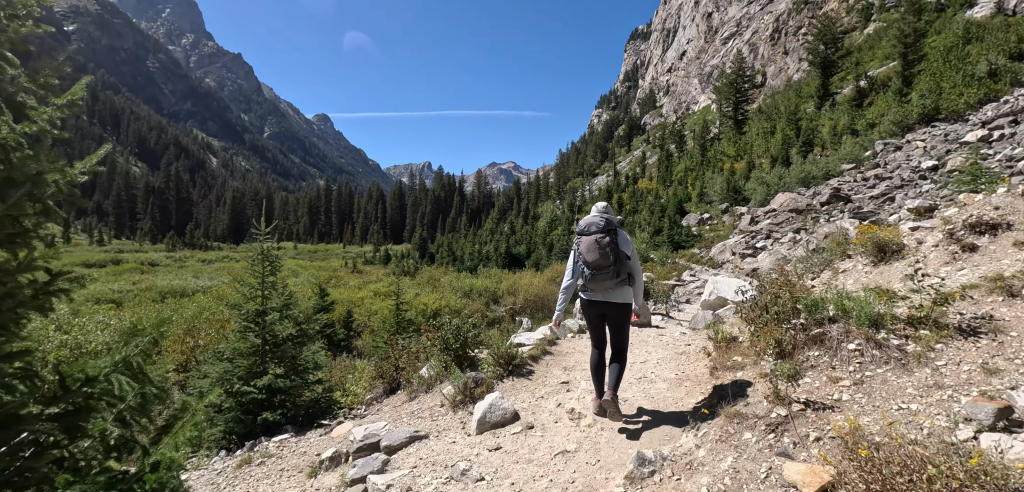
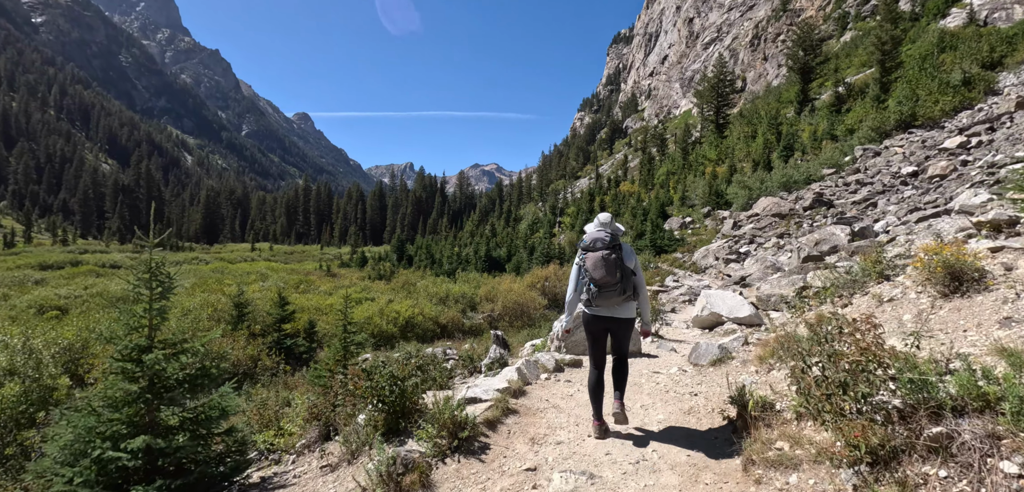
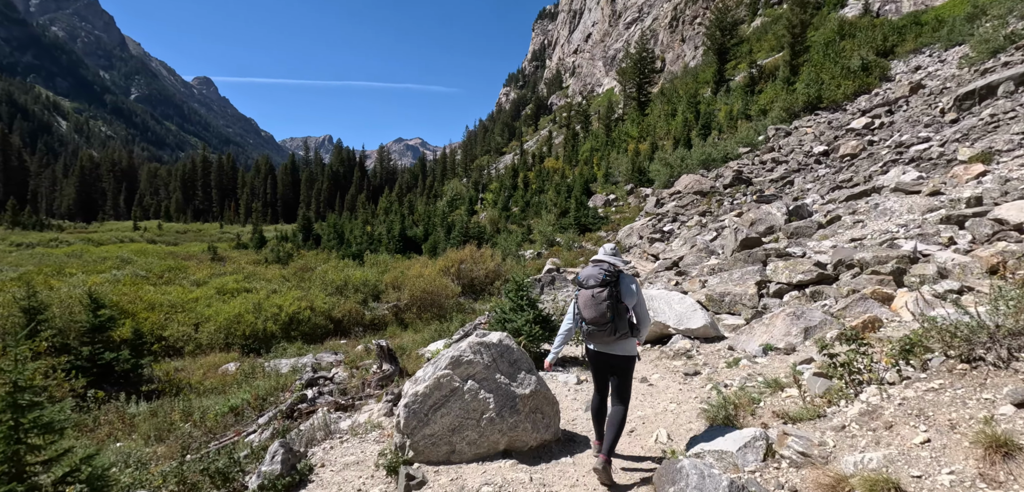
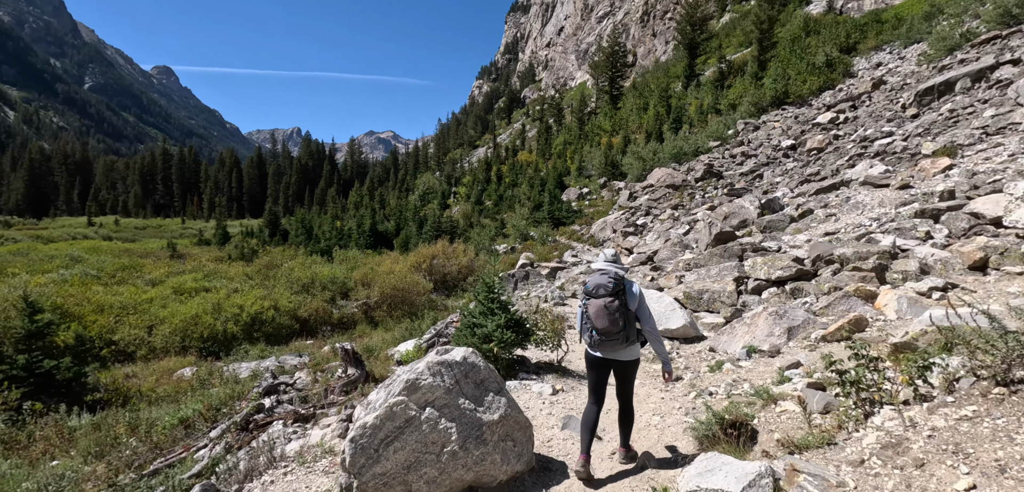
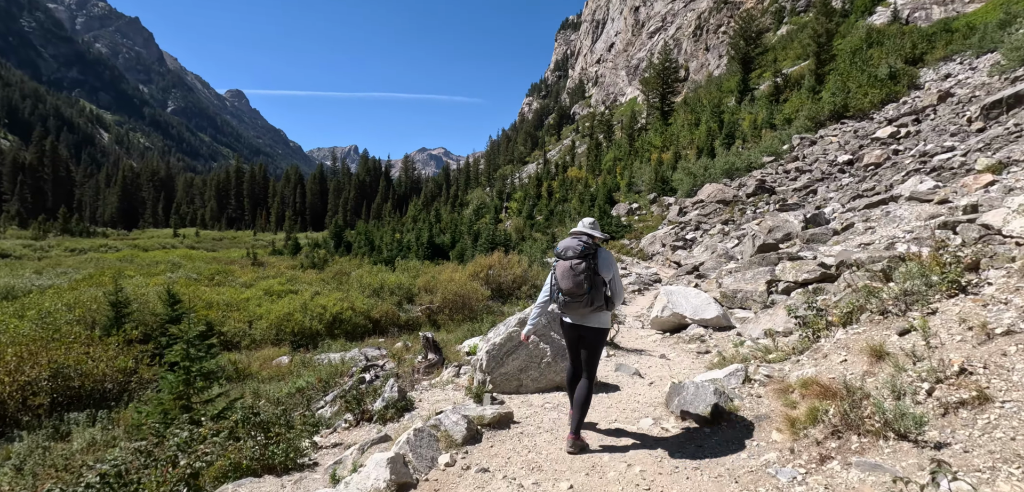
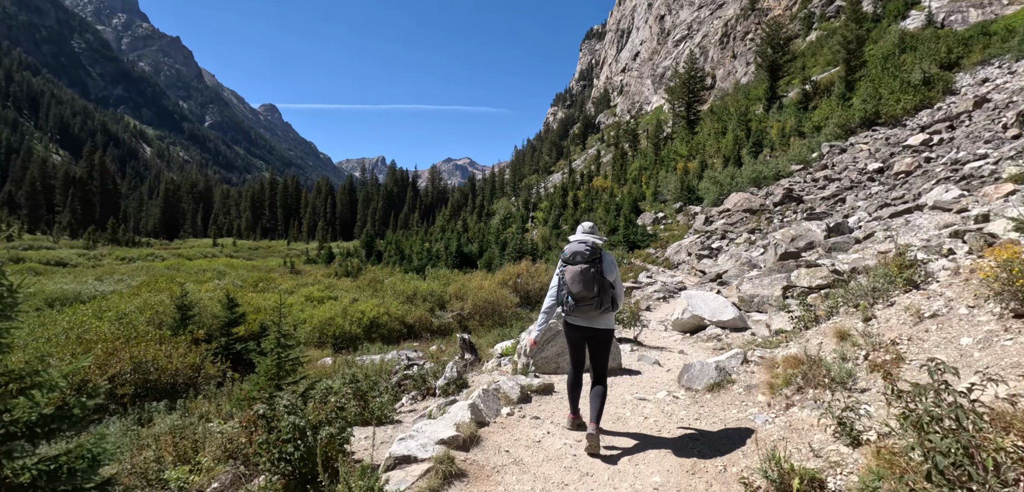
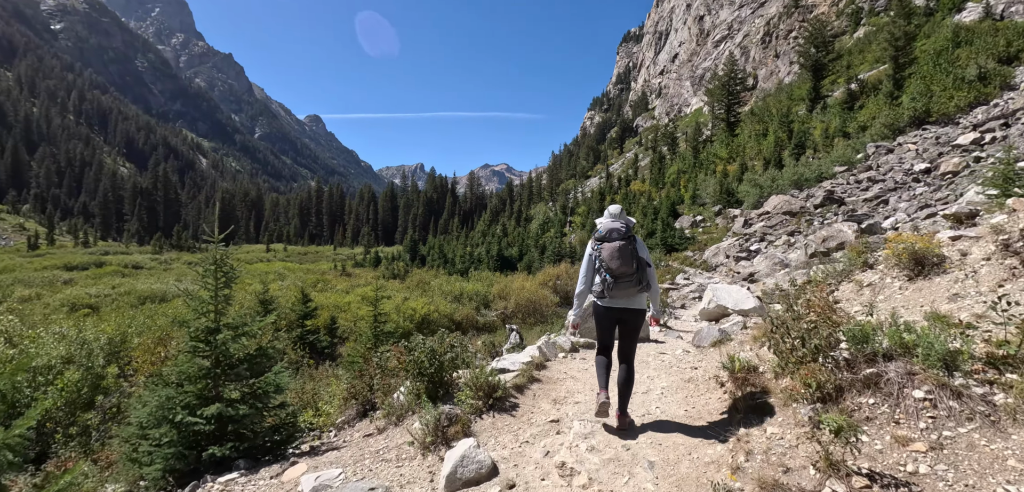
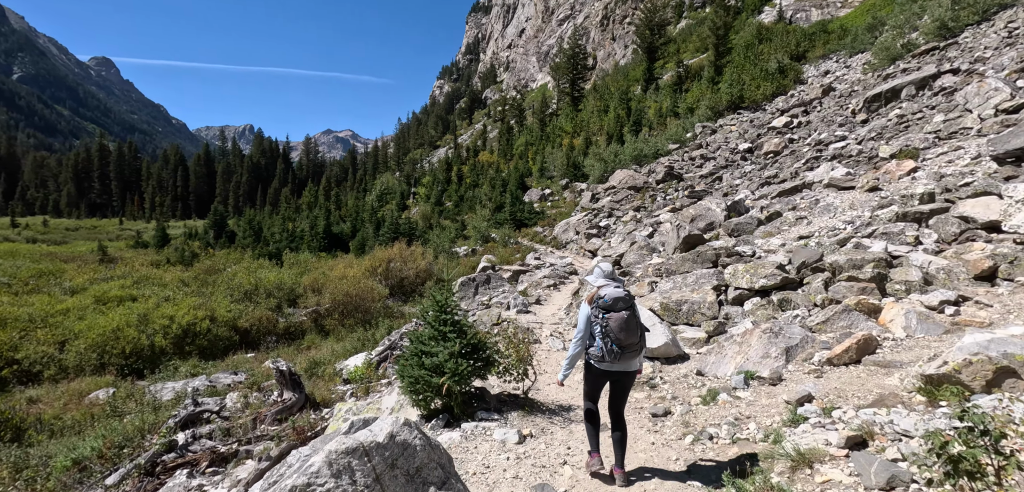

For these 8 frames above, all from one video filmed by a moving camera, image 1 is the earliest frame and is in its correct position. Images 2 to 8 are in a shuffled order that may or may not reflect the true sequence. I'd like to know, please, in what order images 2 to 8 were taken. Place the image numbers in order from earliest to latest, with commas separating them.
7, 2, 6, 5, 3, 4, 8
